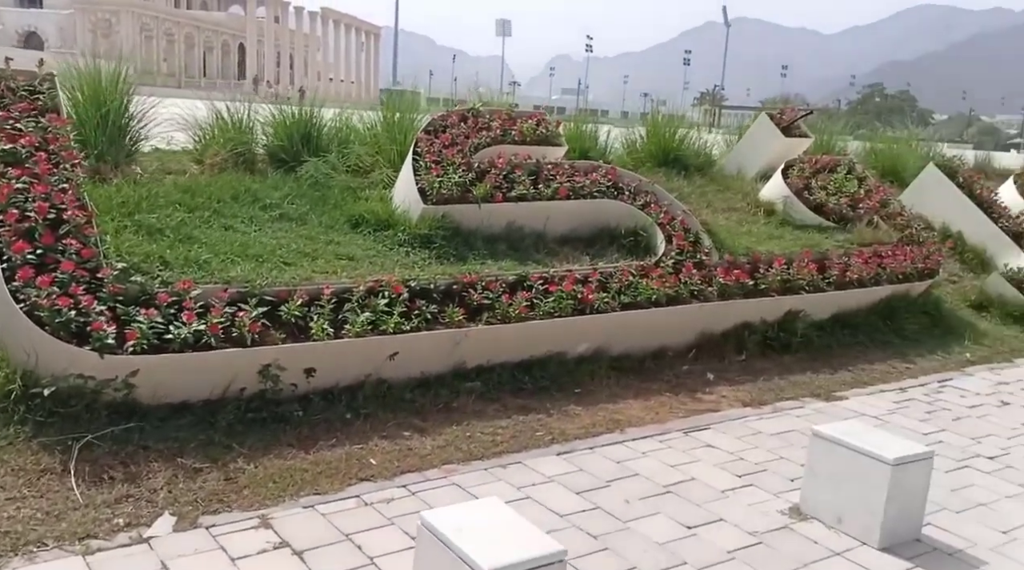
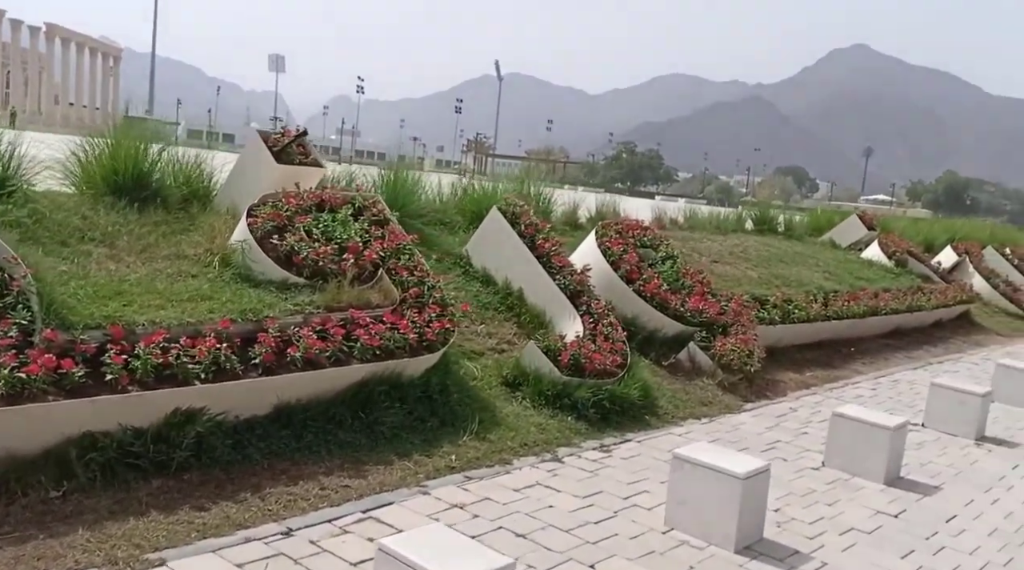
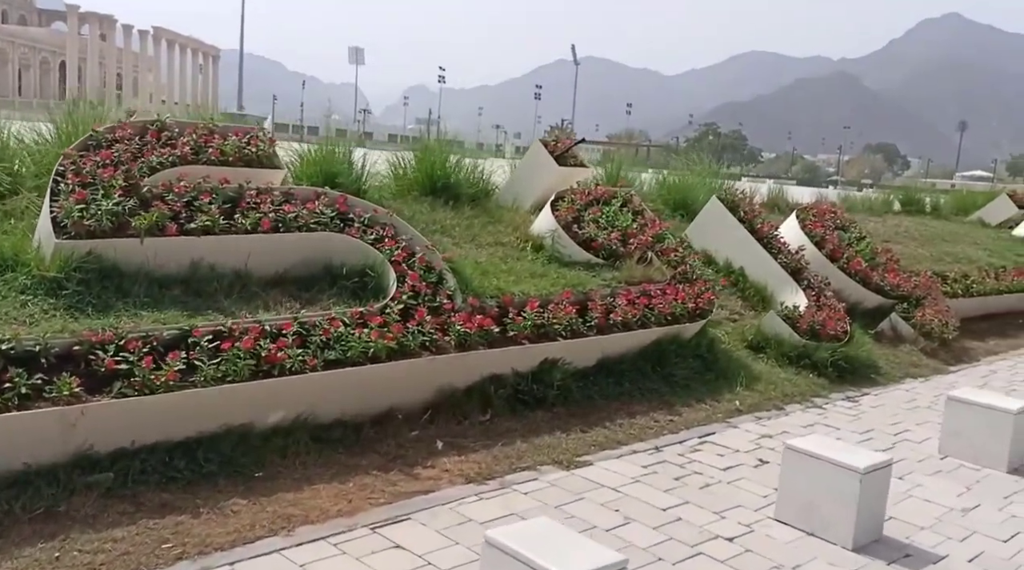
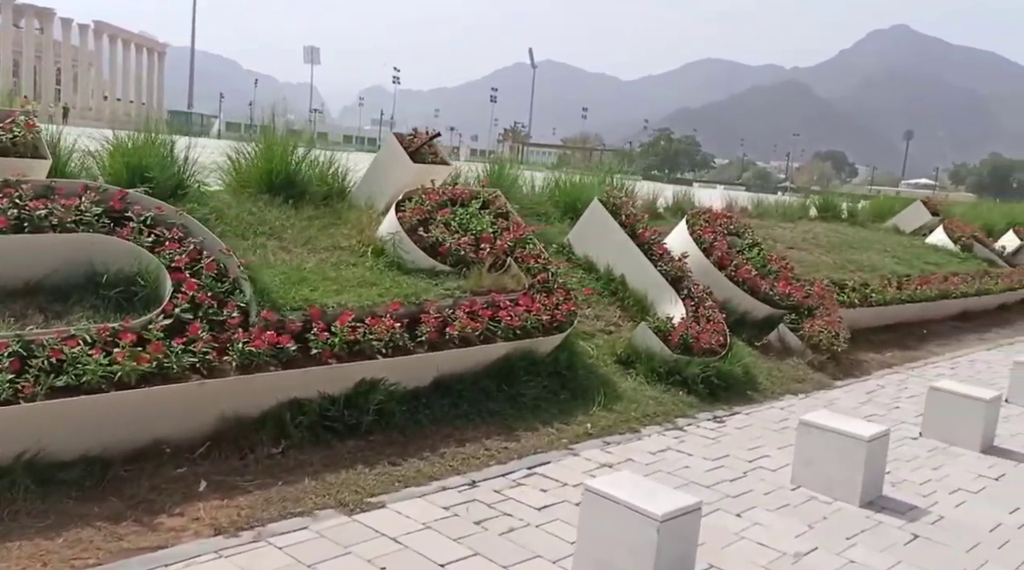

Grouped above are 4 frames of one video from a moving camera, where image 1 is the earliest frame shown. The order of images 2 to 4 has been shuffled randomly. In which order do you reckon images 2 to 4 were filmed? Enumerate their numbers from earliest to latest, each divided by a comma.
3, 4, 2
